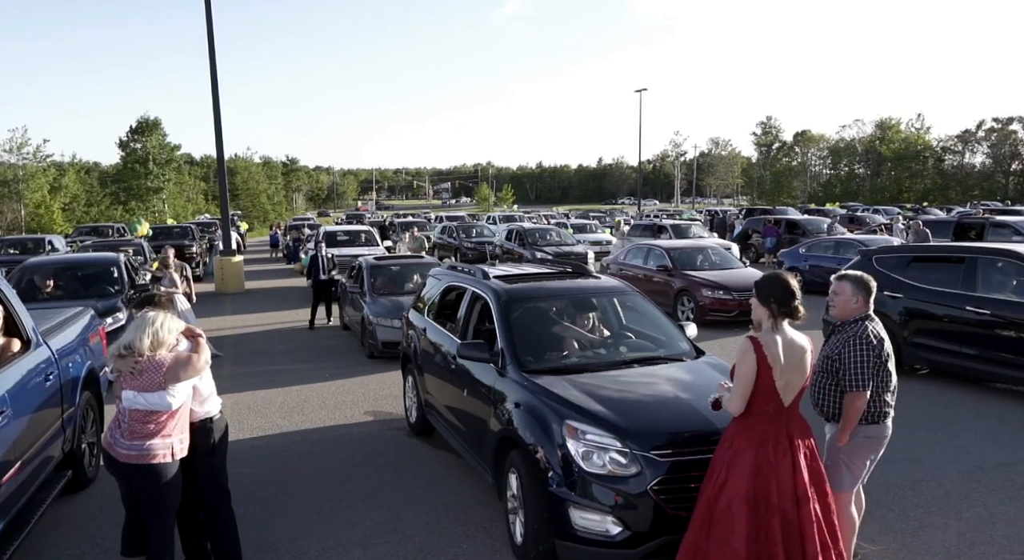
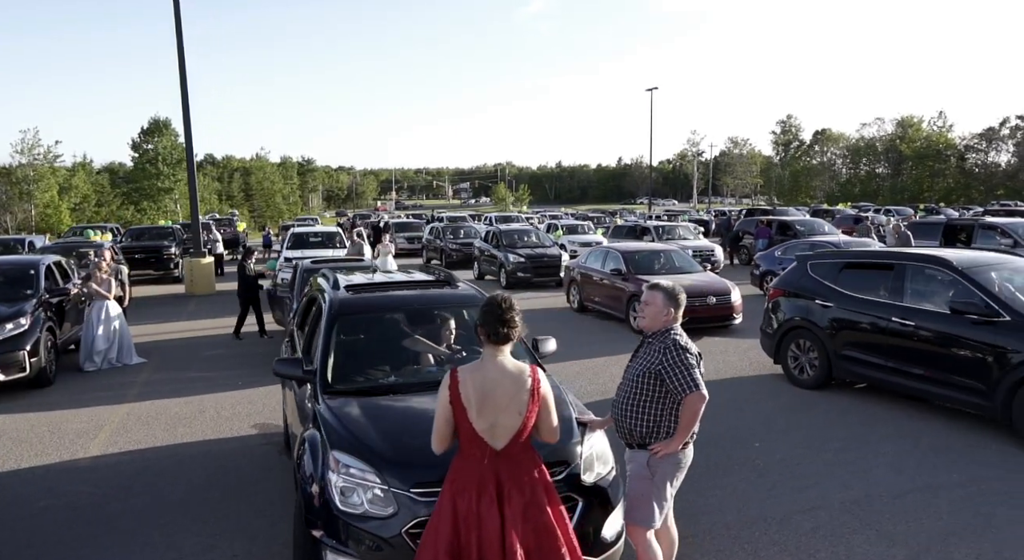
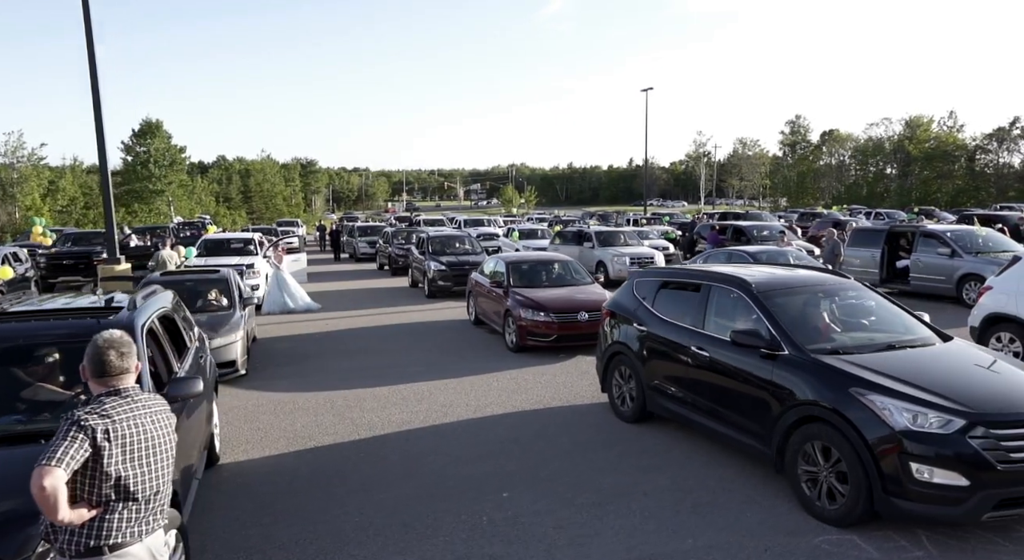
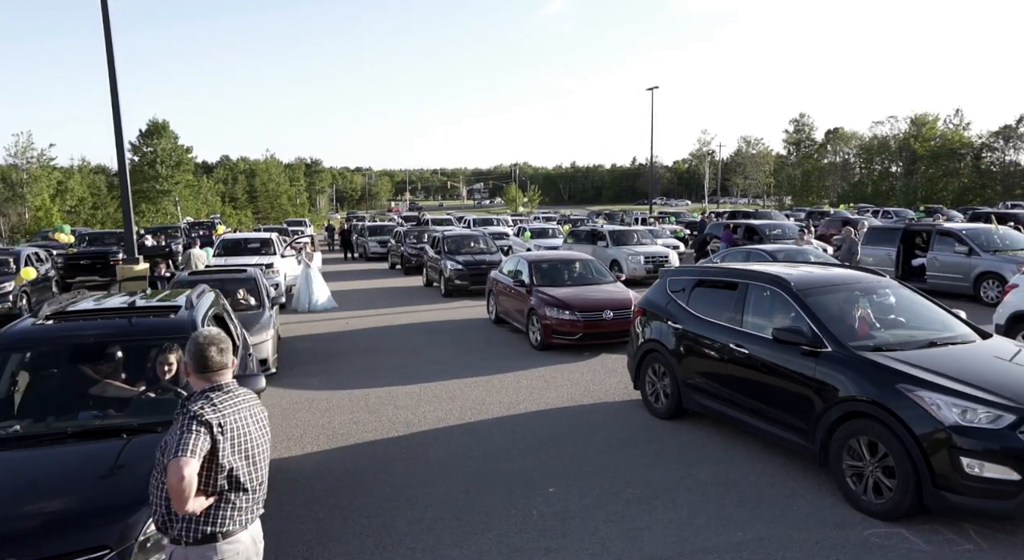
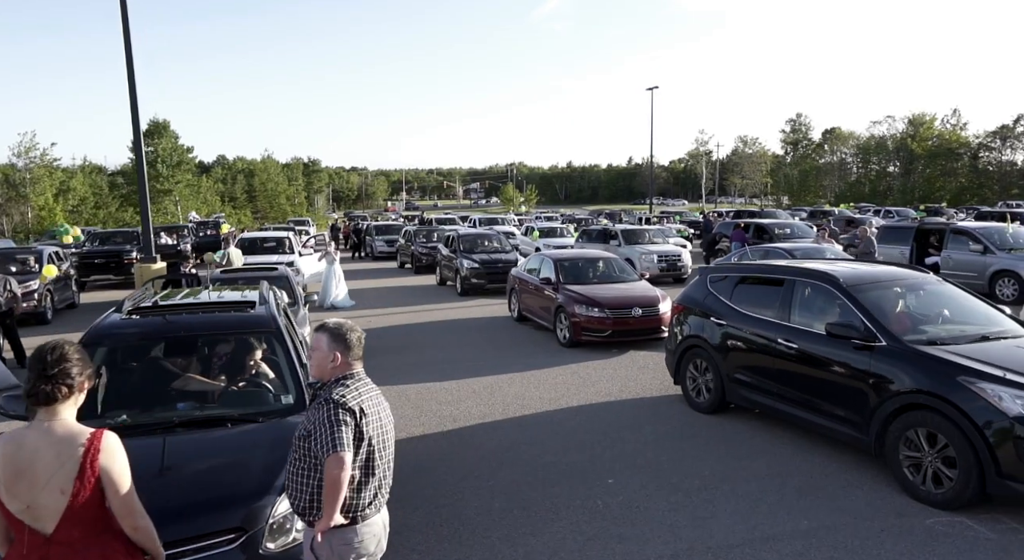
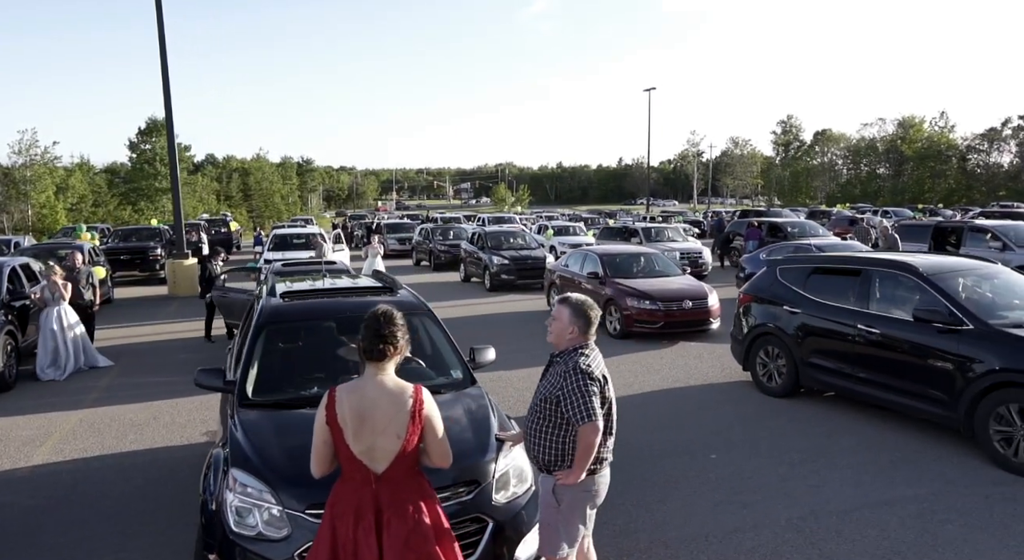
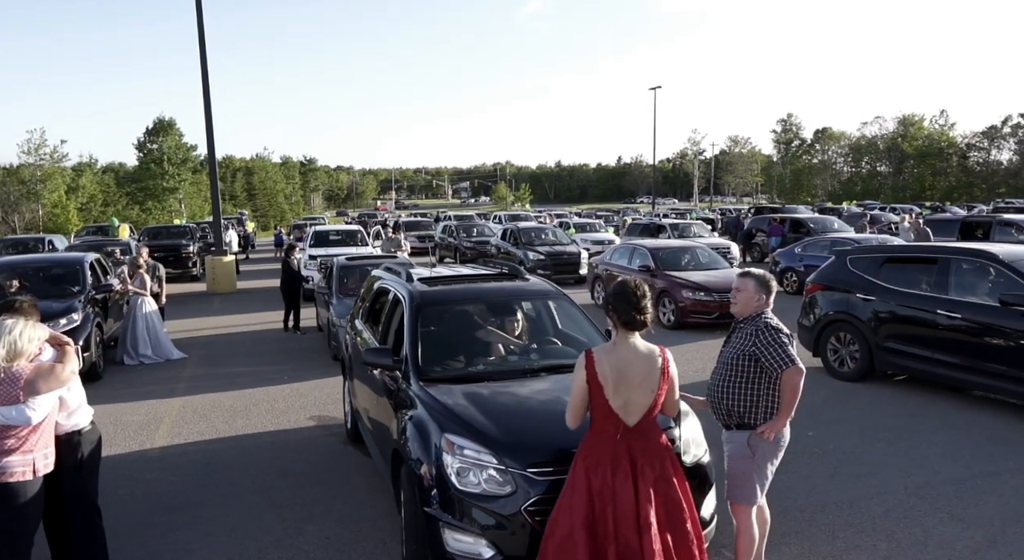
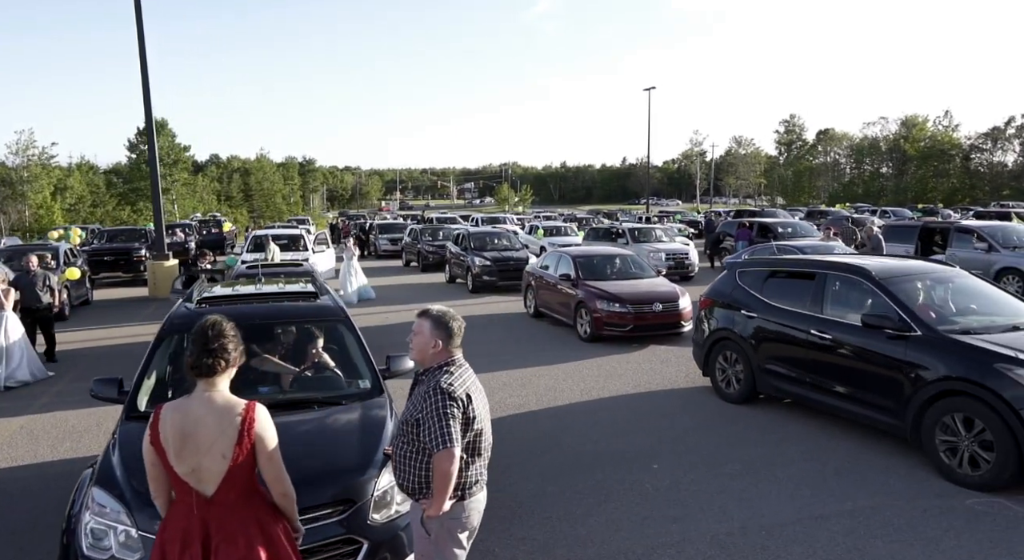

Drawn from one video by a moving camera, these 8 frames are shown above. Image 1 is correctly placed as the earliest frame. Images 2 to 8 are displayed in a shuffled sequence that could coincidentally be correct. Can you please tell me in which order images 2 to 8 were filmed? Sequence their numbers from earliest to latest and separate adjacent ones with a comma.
7, 2, 6, 8, 5, 4, 3
